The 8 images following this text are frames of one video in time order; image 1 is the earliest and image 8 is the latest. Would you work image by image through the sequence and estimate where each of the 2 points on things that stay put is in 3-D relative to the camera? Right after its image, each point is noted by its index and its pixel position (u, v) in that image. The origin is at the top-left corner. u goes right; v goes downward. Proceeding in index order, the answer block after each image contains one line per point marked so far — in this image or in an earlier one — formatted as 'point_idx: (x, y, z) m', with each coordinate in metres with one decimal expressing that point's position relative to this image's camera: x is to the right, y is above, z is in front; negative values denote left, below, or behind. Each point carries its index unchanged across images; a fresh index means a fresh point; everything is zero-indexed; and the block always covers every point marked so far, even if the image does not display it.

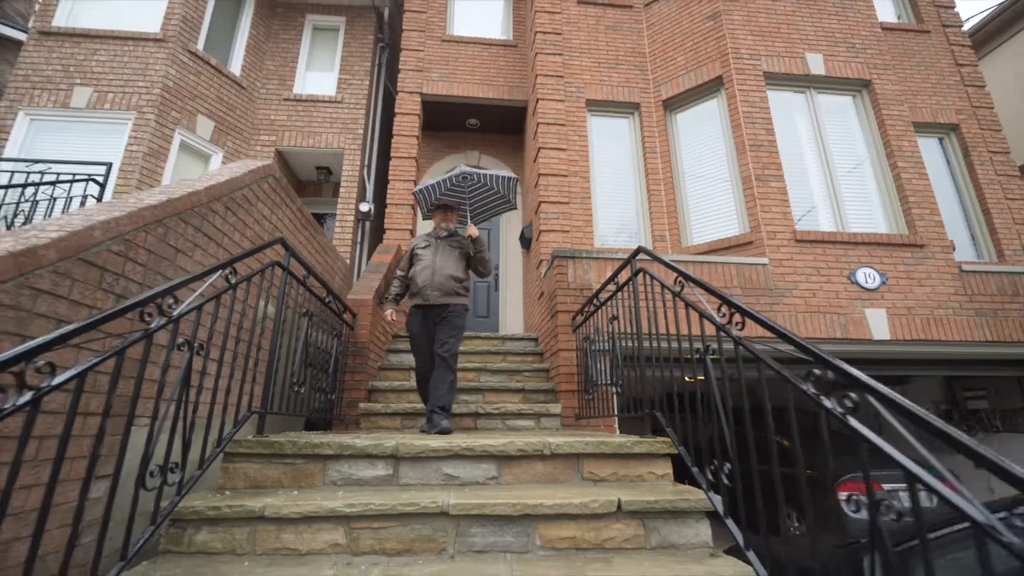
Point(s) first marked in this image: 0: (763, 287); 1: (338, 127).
0: (+2.7, 0.0, +4.7) m
1: (-2.7, +2.6, +7.0) m
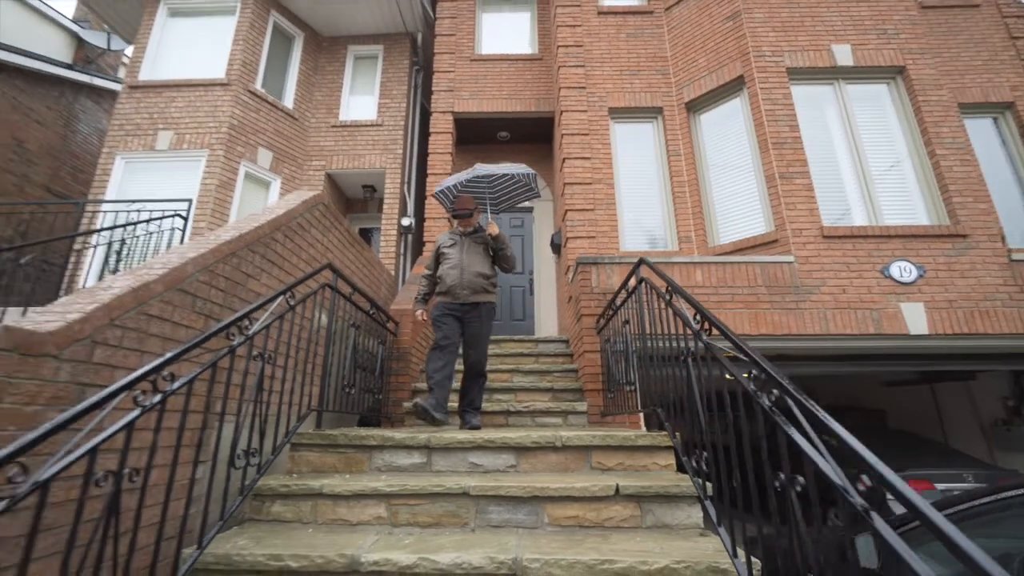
0: (+3.0, 0.0, +4.8) m
1: (-2.3, +2.4, +7.6) m
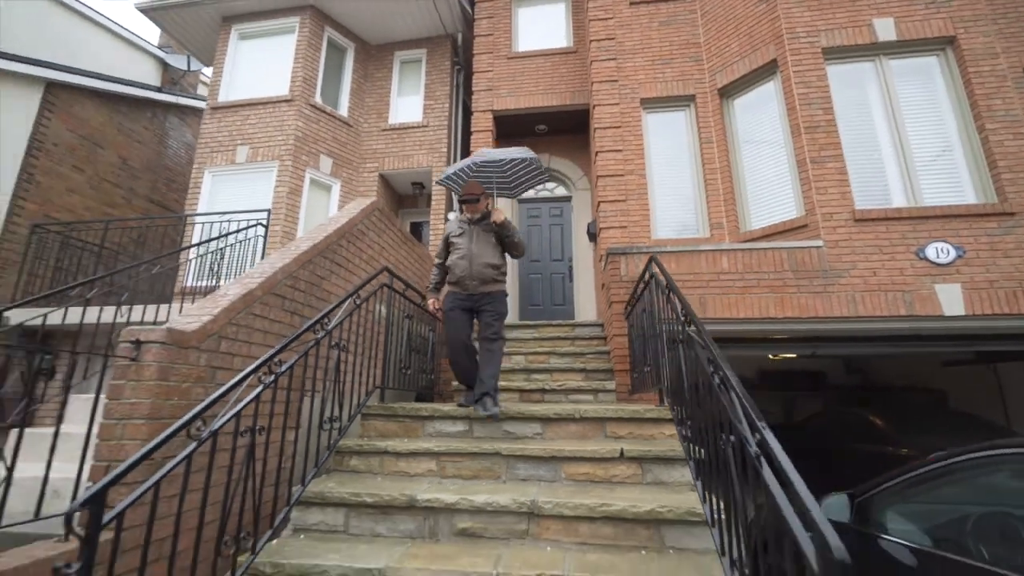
0: (+3.3, +0.2, +4.9) m
1: (-1.6, +2.6, +8.2) m
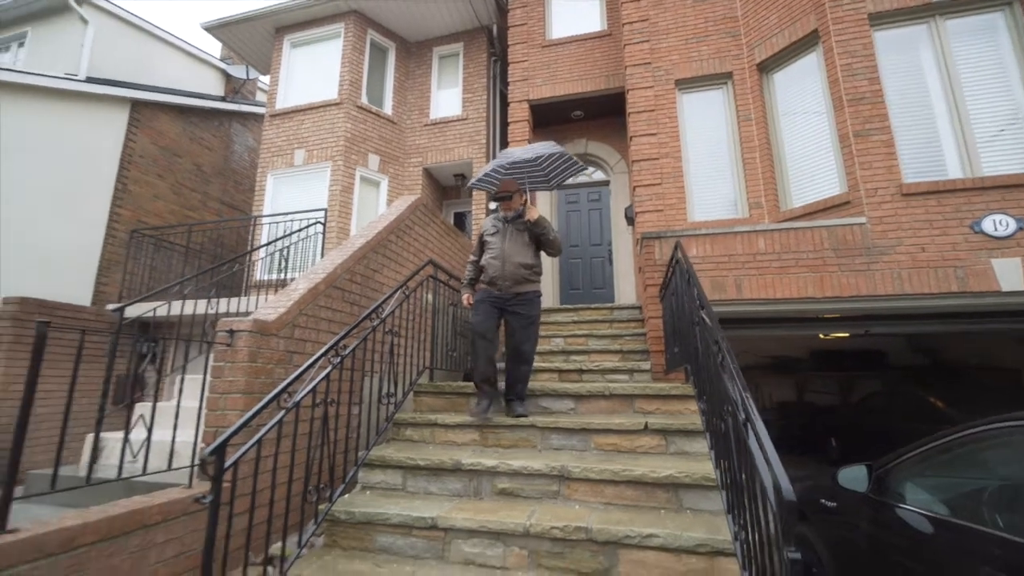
0: (+3.7, +0.4, +4.8) m
1: (-0.9, +2.8, +8.5) m
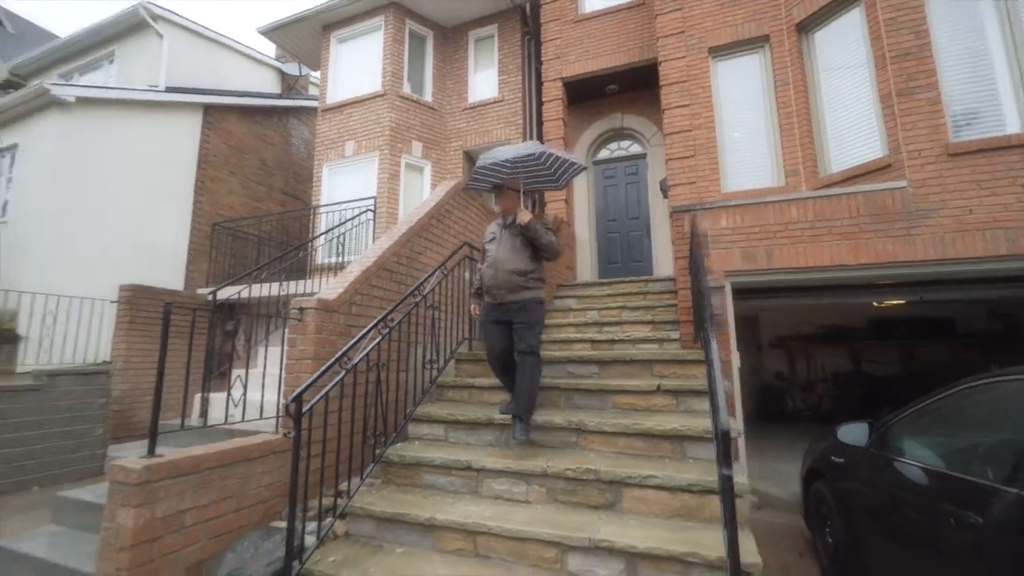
0: (+4.1, +0.8, +4.7) m
1: (-0.2, +3.3, +8.8) m
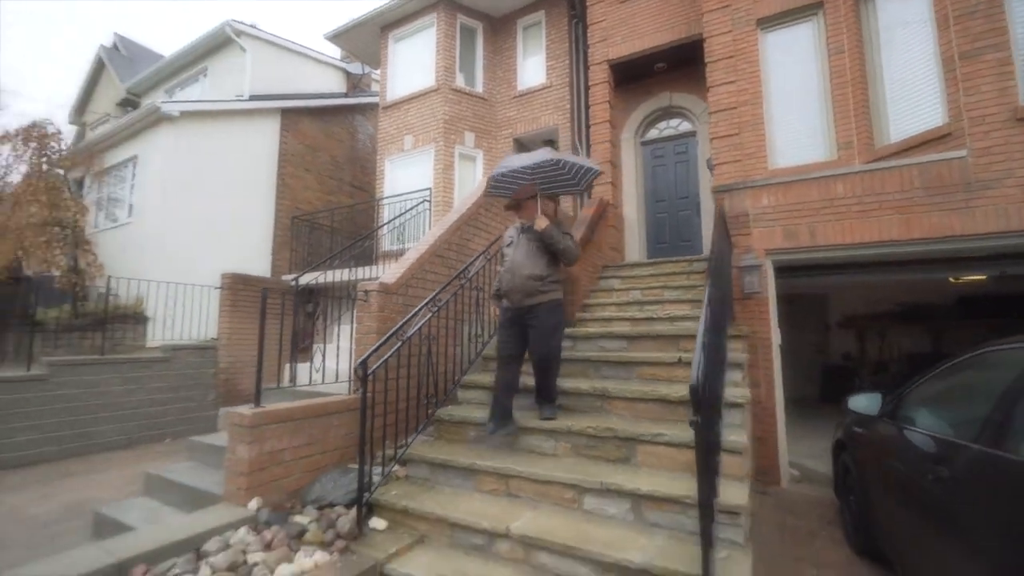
0: (+4.5, +1.1, +4.5) m
1: (+0.8, +3.7, +9.0) m
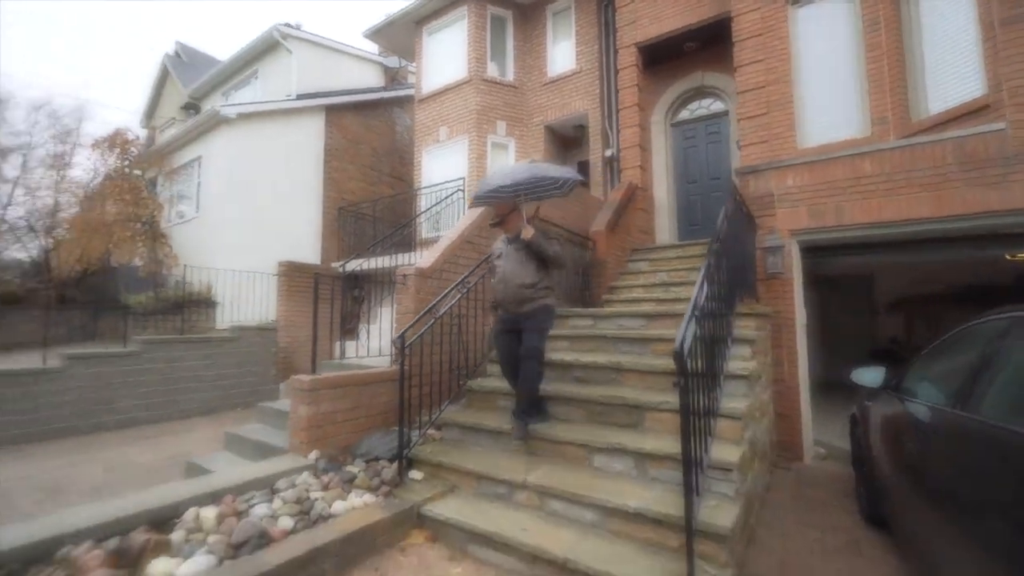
0: (+4.7, +1.3, +4.3) m
1: (+1.4, +4.0, +9.1) m
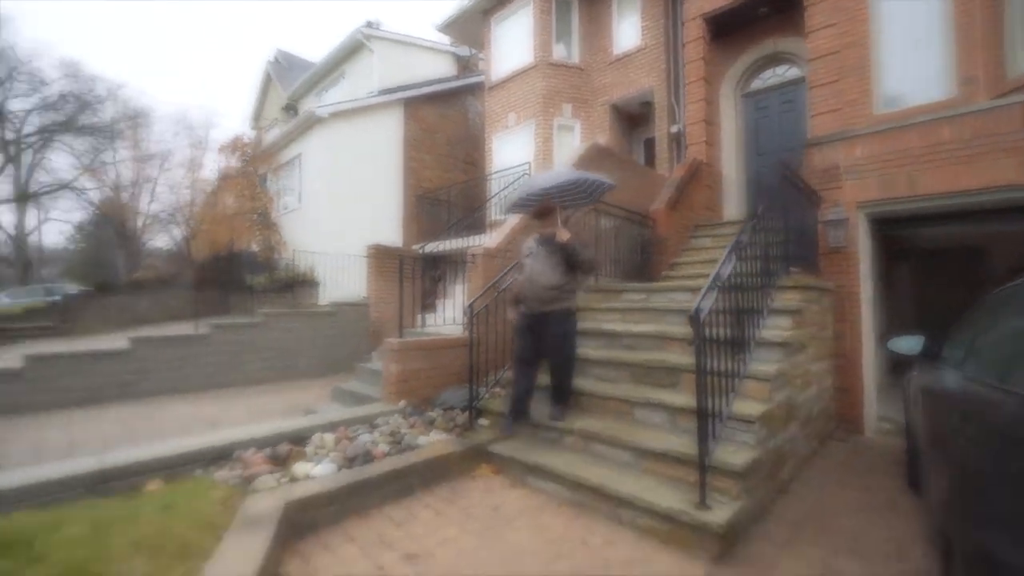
0: (+5.2, +1.5, +4.0) m
1: (+2.8, +4.5, +9.1) m
